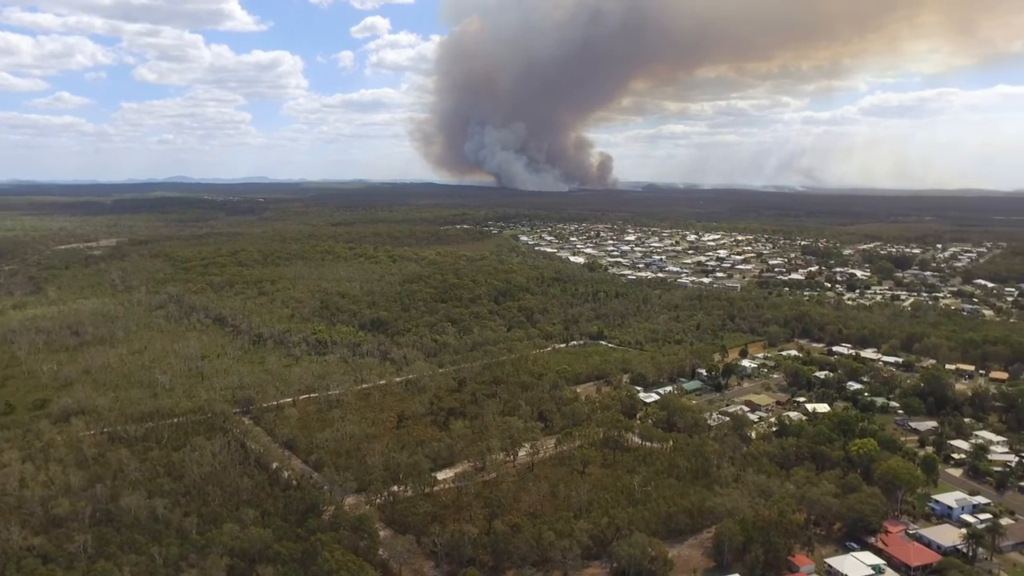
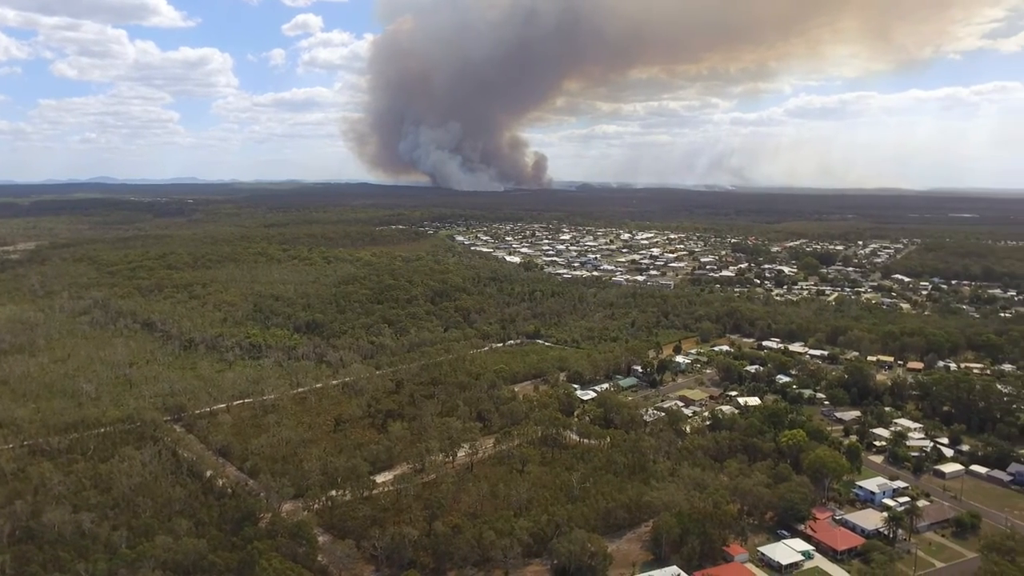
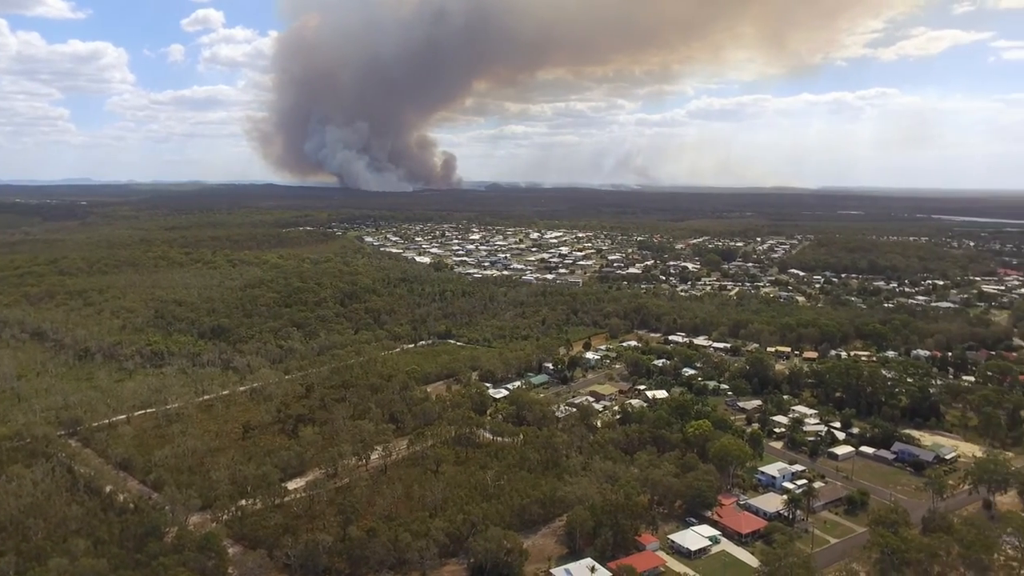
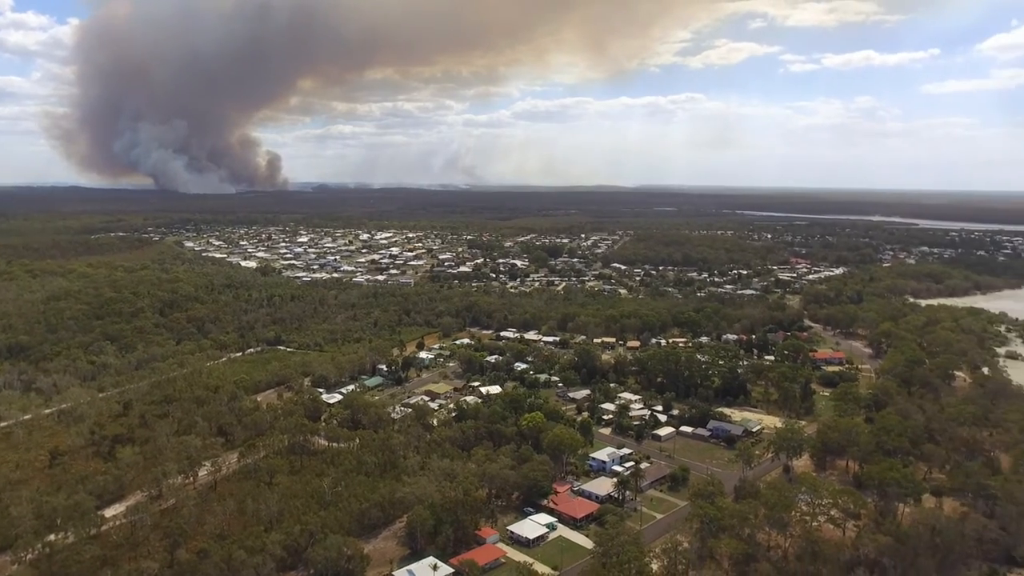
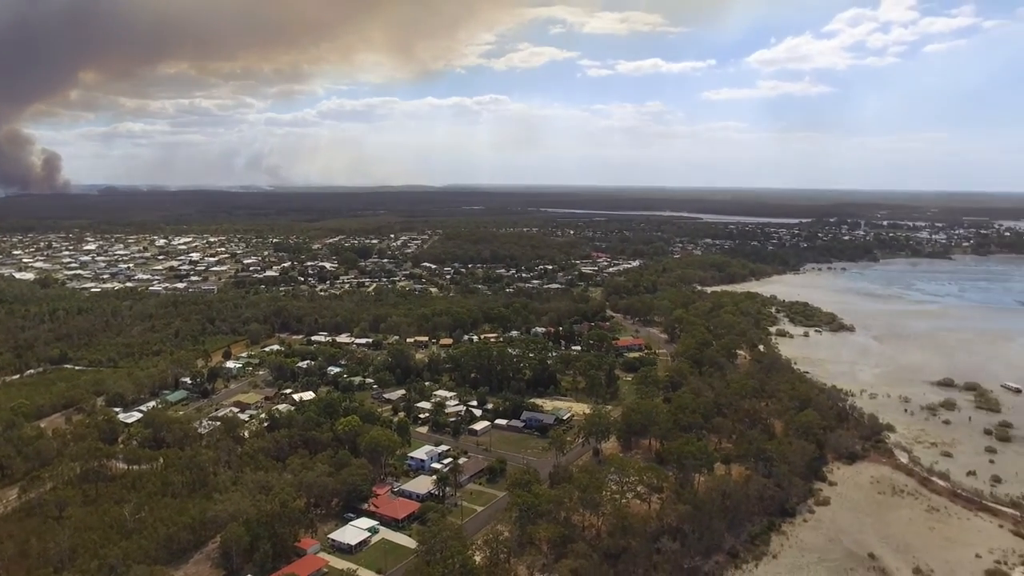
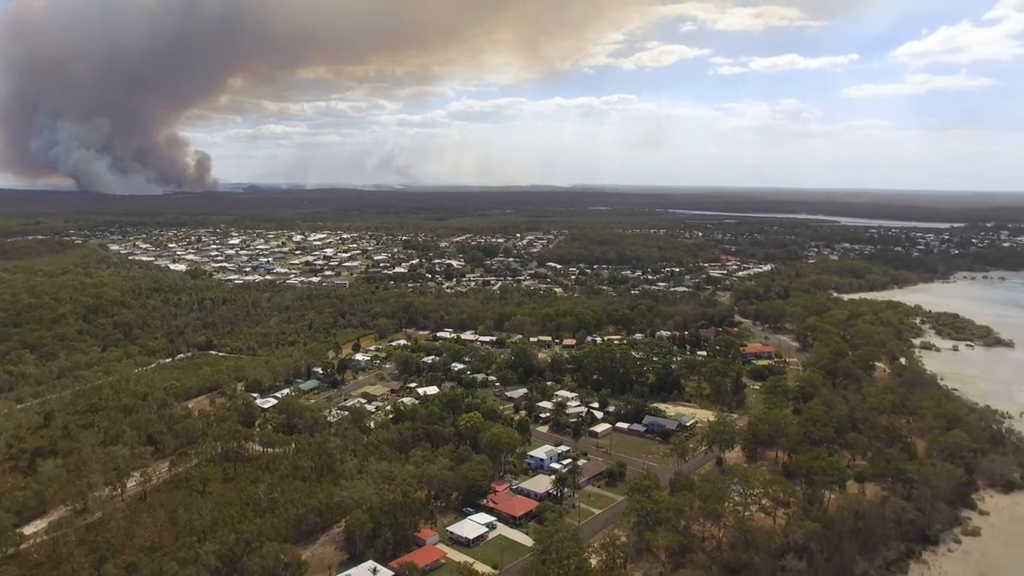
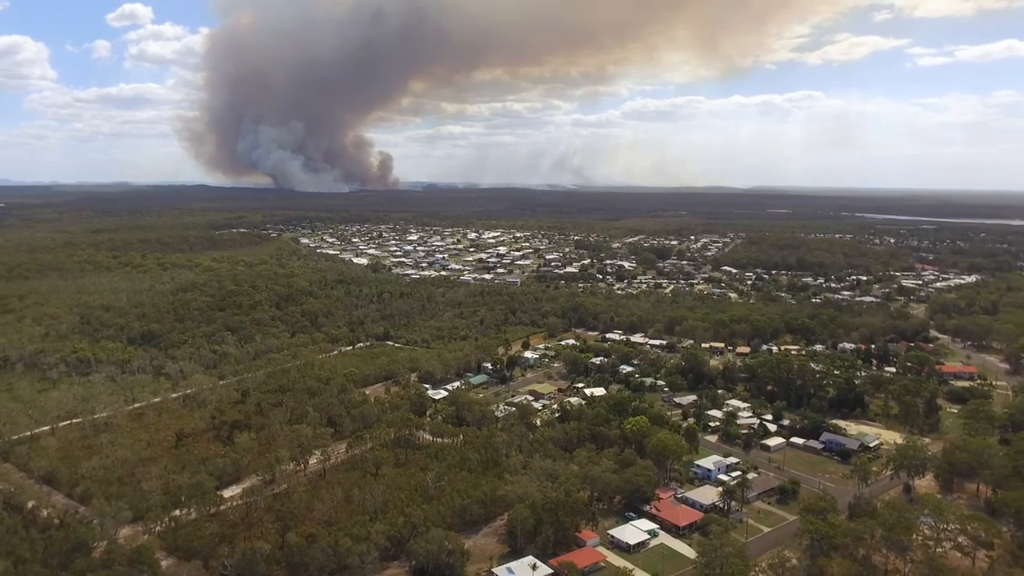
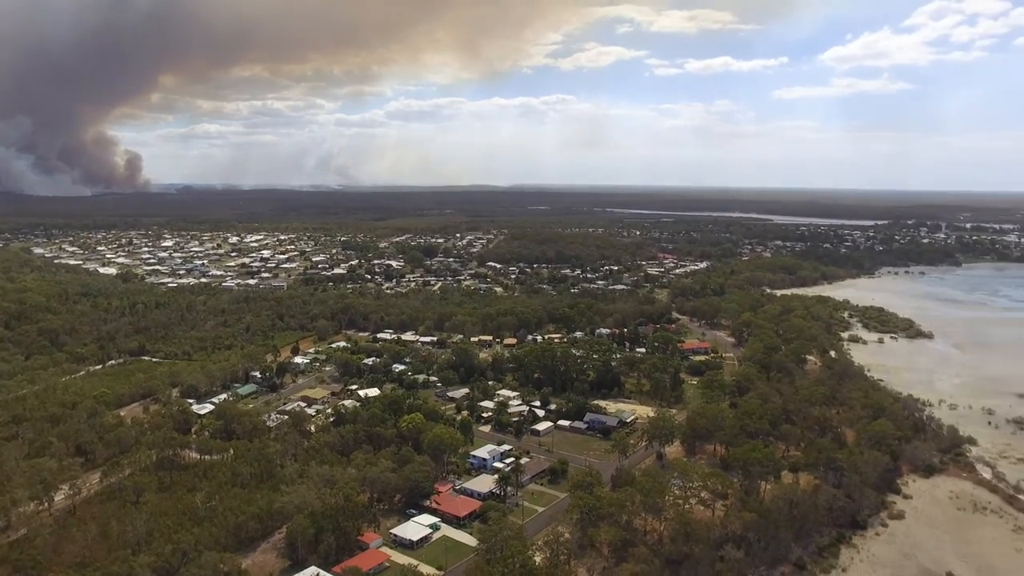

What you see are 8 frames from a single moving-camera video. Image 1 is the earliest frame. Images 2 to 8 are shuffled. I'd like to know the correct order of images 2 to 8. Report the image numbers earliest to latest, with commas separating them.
2, 3, 7, 4, 6, 8, 5
